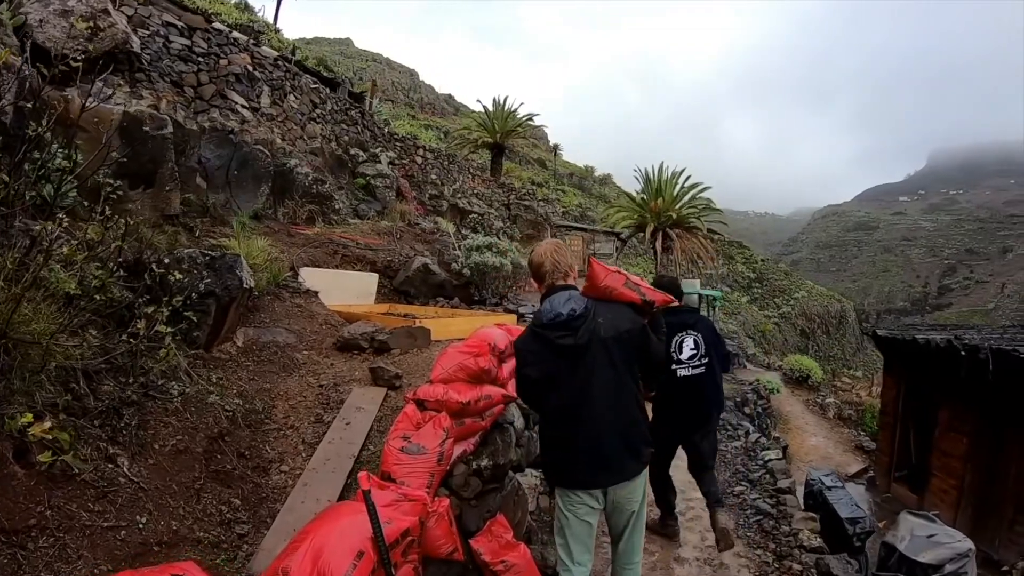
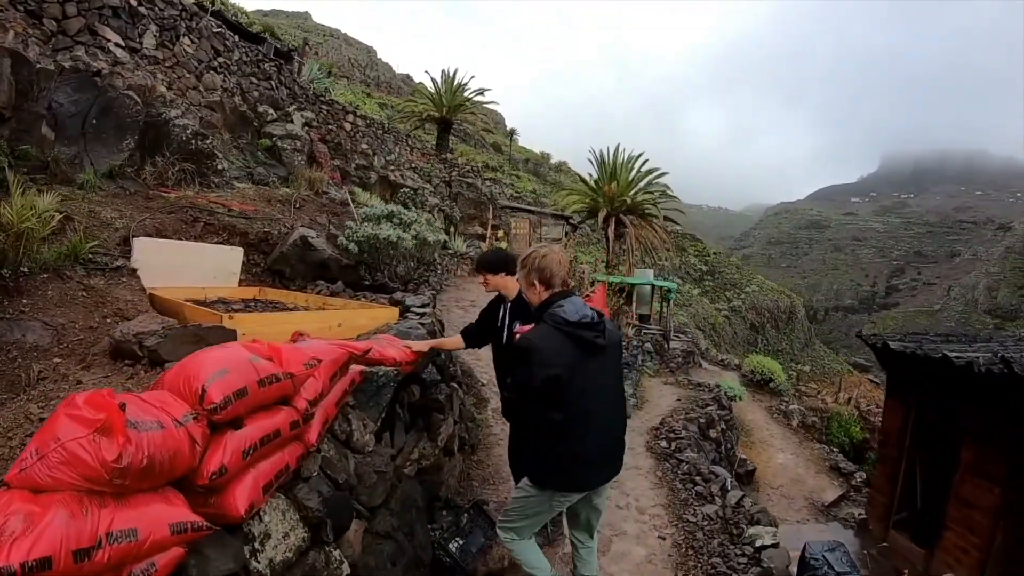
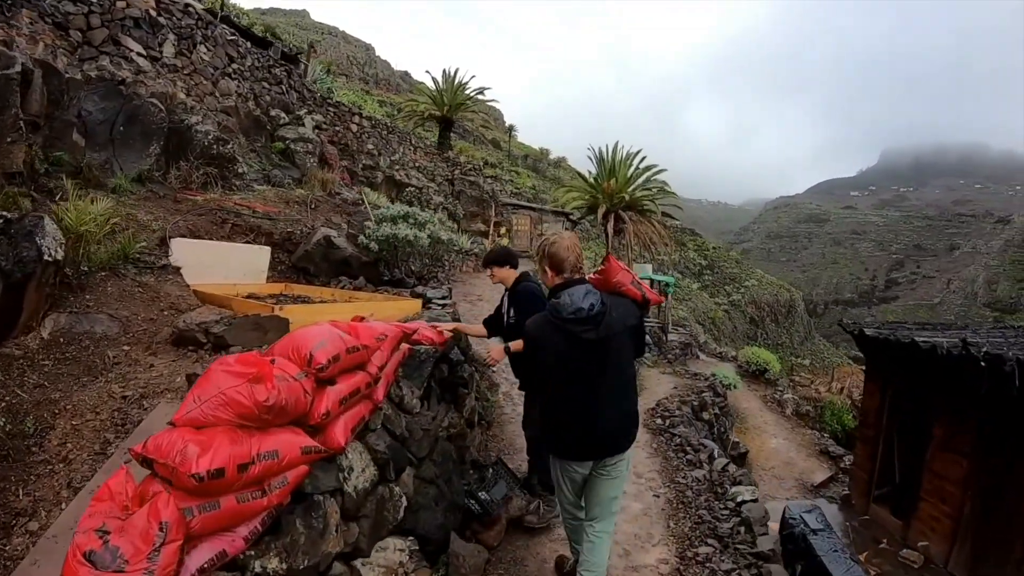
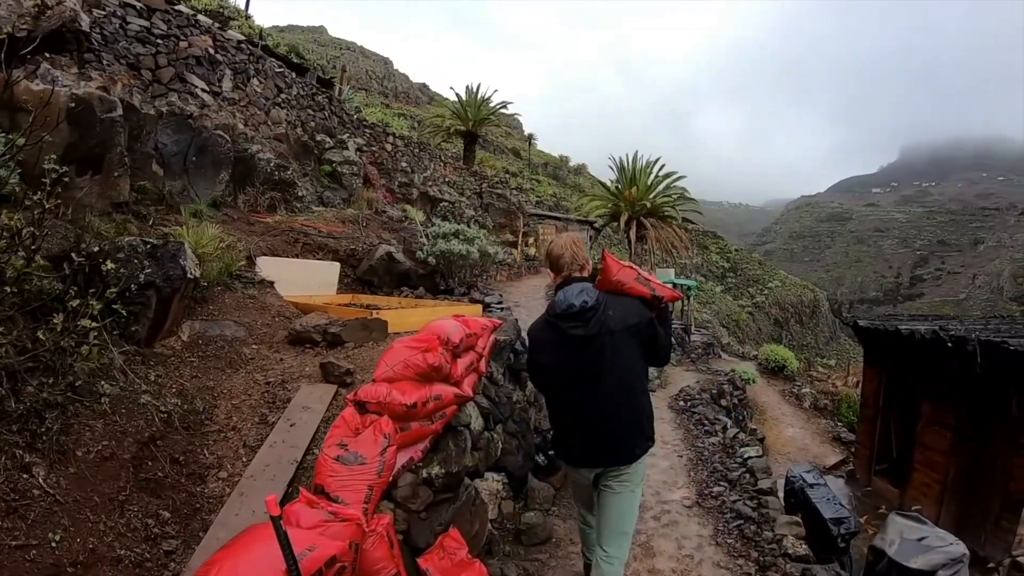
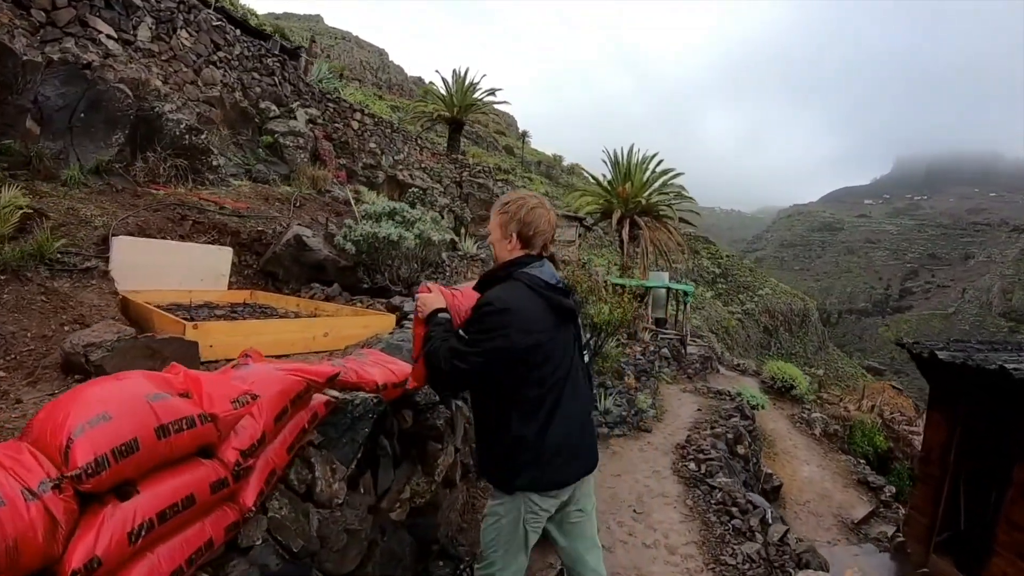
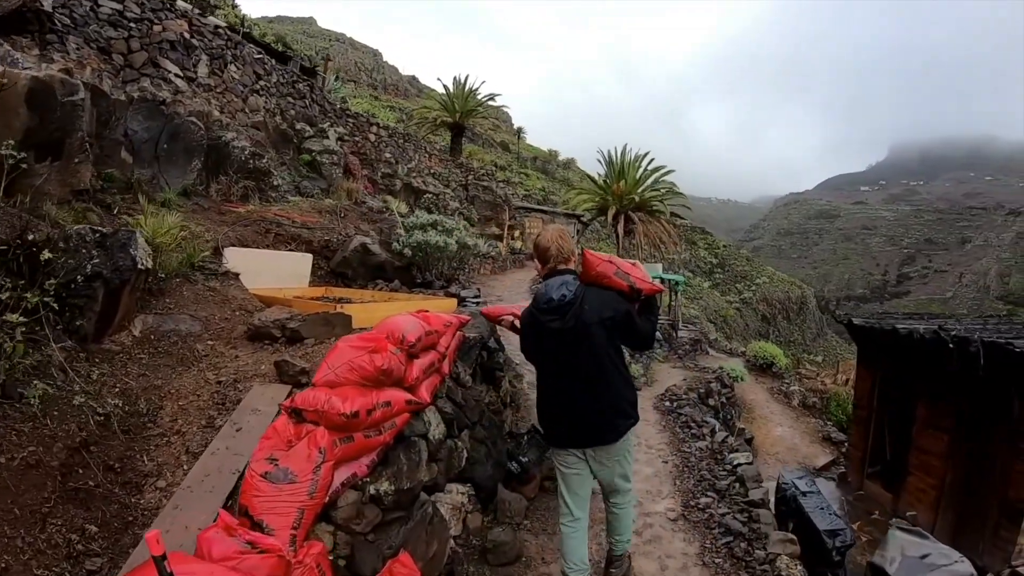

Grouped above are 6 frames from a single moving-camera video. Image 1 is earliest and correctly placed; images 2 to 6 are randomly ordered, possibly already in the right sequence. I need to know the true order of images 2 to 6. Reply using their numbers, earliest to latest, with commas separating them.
4, 6, 3, 2, 5
